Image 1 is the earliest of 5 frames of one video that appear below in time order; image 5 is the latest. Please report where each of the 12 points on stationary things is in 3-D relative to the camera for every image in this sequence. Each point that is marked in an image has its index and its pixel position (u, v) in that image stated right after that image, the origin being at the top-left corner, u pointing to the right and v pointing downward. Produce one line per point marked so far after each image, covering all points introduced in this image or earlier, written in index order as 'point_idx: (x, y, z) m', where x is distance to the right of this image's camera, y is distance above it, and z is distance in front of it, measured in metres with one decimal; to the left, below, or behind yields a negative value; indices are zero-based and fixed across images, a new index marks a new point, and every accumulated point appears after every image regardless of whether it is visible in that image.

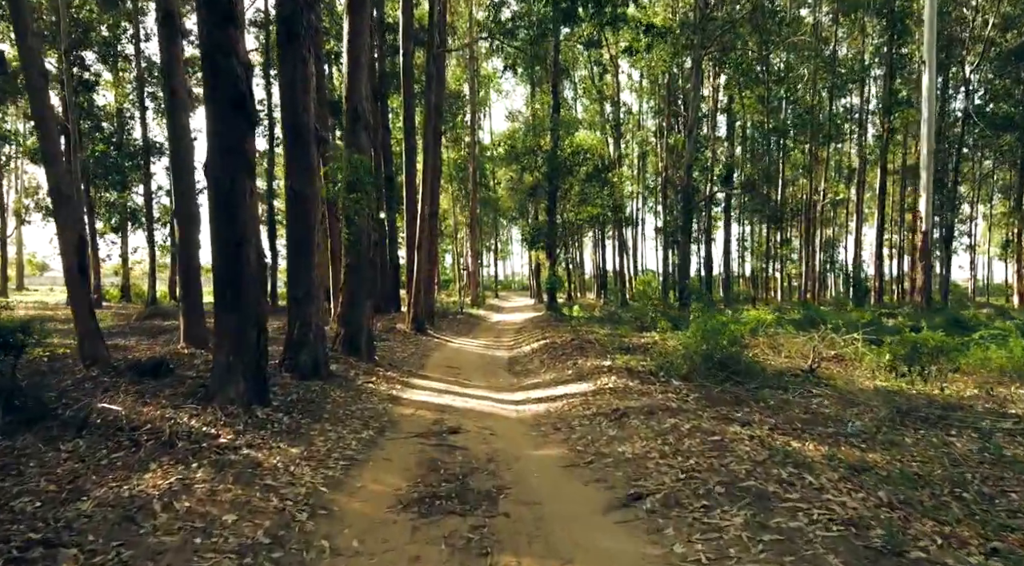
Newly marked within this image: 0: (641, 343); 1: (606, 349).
0: (+2.5, -1.2, +14.4) m
1: (+1.8, -1.2, +13.7) m
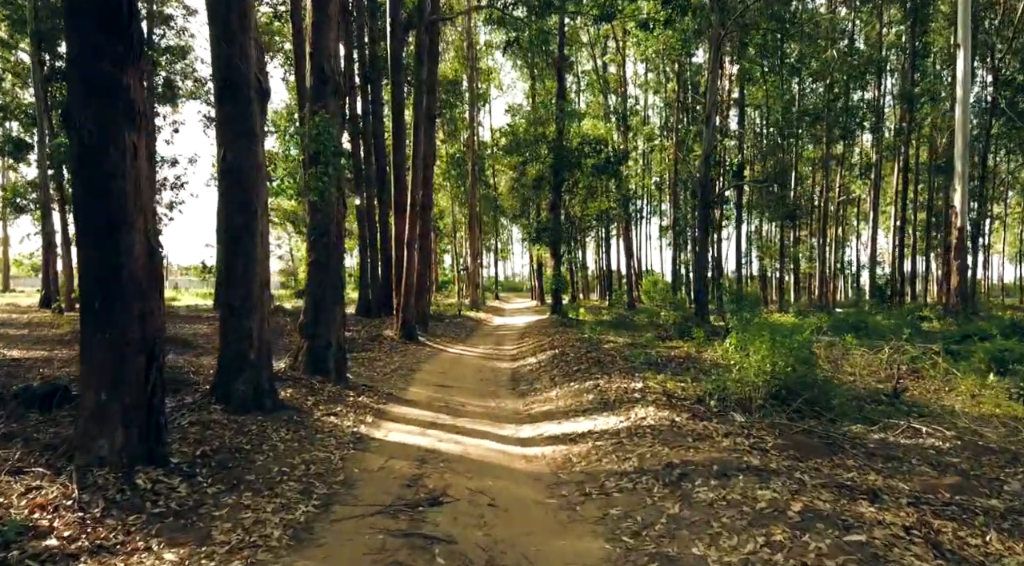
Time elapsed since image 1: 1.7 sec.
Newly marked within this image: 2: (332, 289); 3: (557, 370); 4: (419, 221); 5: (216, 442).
0: (+2.6, -1.2, +12.0) m
1: (+1.8, -1.2, +11.2) m
2: (-2.5, -0.1, +10.1) m
3: (+0.7, -1.5, +12.1) m
4: (-2.5, +1.7, +19.7) m
5: (-2.5, -1.3, +6.1) m
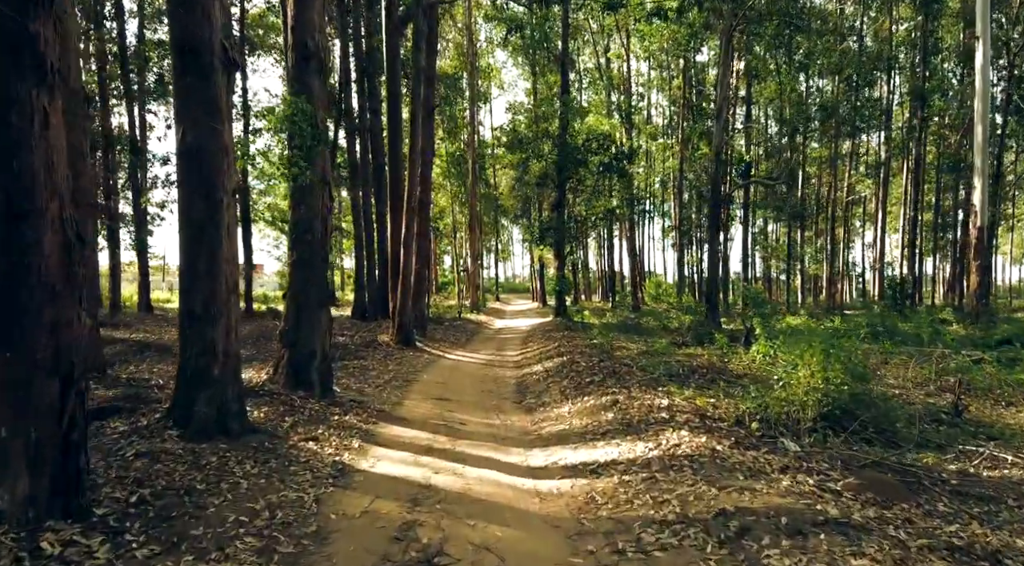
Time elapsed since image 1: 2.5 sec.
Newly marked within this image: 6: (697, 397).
0: (+2.7, -1.2, +10.8) m
1: (+1.9, -1.3, +10.1) m
2: (-2.4, -0.1, +9.0) m
3: (+0.8, -1.5, +11.0) m
4: (-2.5, +1.7, +18.6) m
5: (-2.4, -1.4, +5.0) m
6: (+2.1, -1.3, +8.5) m
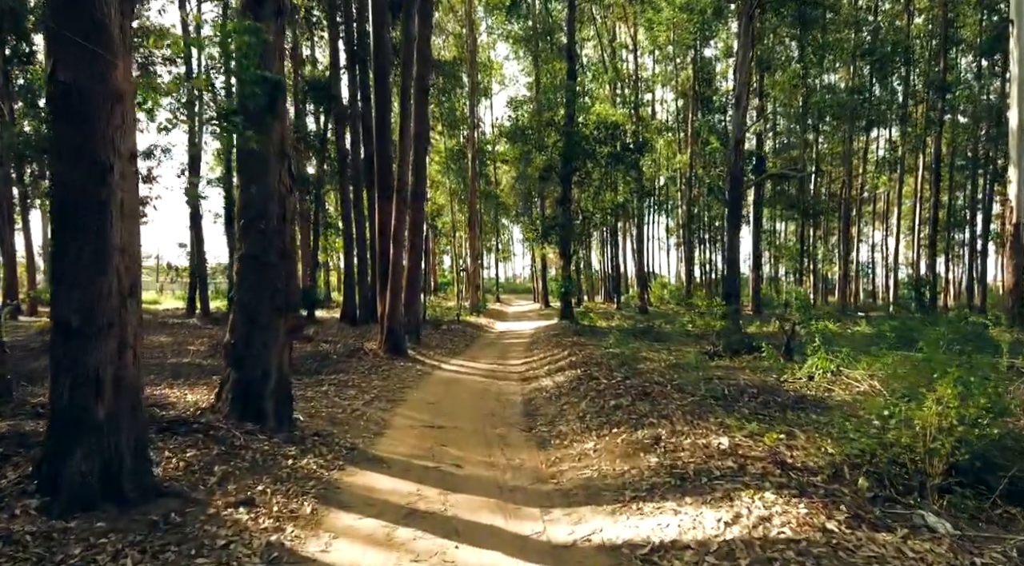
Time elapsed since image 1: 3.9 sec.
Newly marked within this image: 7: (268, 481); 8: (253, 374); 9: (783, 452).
0: (+2.8, -1.3, +8.9) m
1: (+2.0, -1.3, +8.1) m
2: (-2.3, -0.1, +7.1) m
3: (+0.9, -1.5, +9.0) m
4: (-2.4, +1.6, +16.6) m
5: (-2.3, -1.4, +3.0) m
6: (+2.2, -1.3, +6.5) m
7: (-1.8, -1.5, +5.4) m
8: (-2.5, -0.9, +7.1) m
9: (+2.2, -1.4, +5.8) m
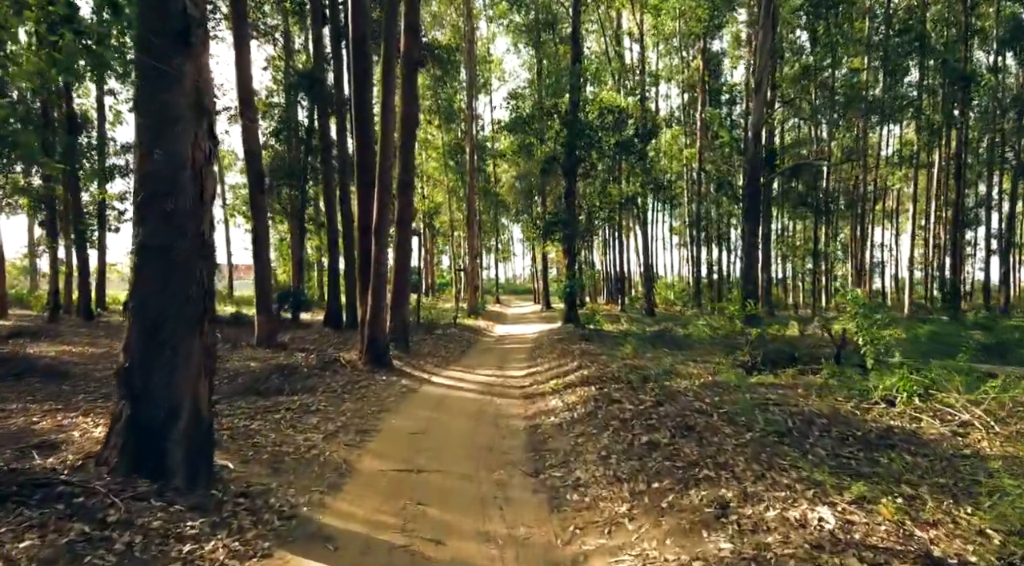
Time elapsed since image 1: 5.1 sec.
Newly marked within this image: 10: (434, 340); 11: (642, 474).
0: (+2.8, -1.3, +6.9) m
1: (+2.0, -1.3, +6.2) m
2: (-2.3, -0.1, +5.1) m
3: (+0.9, -1.5, +7.1) m
4: (-2.4, +1.6, +14.7) m
5: (-2.3, -1.4, +1.1) m
6: (+2.2, -1.3, +4.6) m
7: (-1.8, -1.5, +3.5) m
8: (-2.5, -0.9, +5.2) m
9: (+2.2, -1.3, +3.9) m
10: (-2.0, -1.5, +18.6) m
11: (+1.0, -1.5, +5.6) m
